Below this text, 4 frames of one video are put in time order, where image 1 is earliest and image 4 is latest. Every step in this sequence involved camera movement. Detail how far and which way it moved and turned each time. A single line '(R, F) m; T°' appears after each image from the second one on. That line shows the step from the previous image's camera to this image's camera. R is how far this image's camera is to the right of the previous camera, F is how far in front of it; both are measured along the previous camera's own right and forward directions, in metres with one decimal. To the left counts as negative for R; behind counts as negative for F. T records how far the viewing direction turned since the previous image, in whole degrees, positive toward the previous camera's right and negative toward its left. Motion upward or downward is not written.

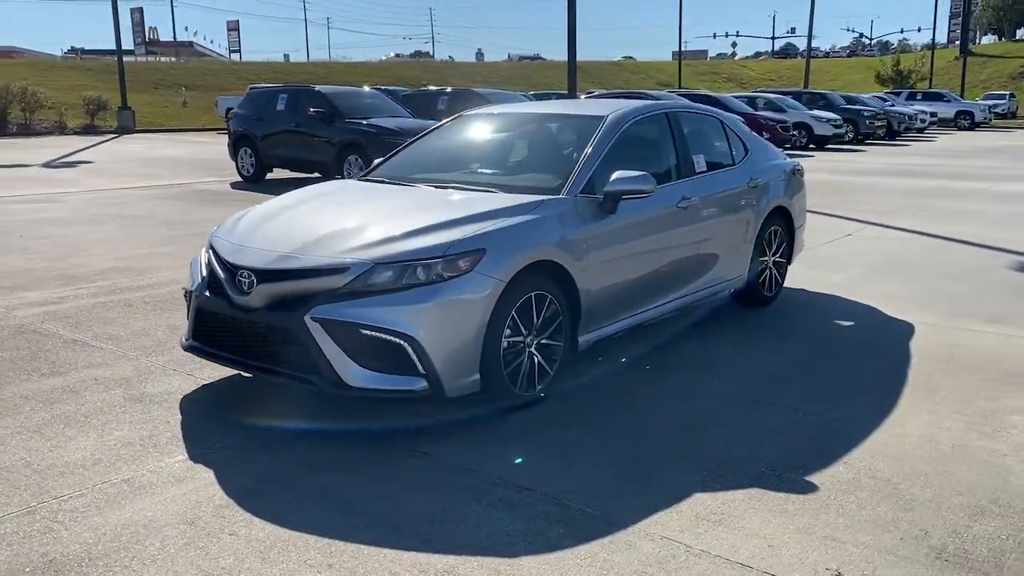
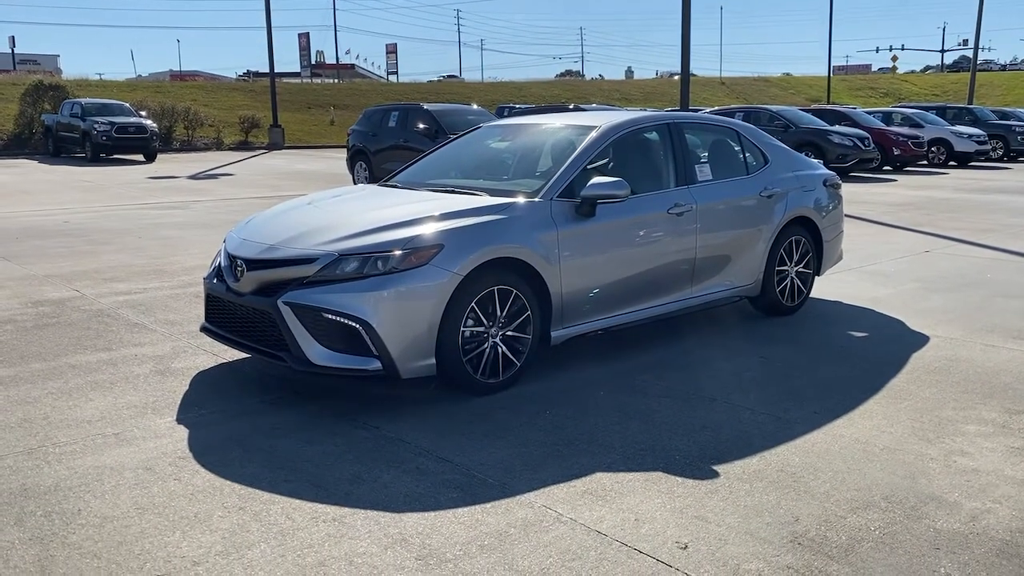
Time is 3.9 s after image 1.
(+1.1, -0.3) m; -9°
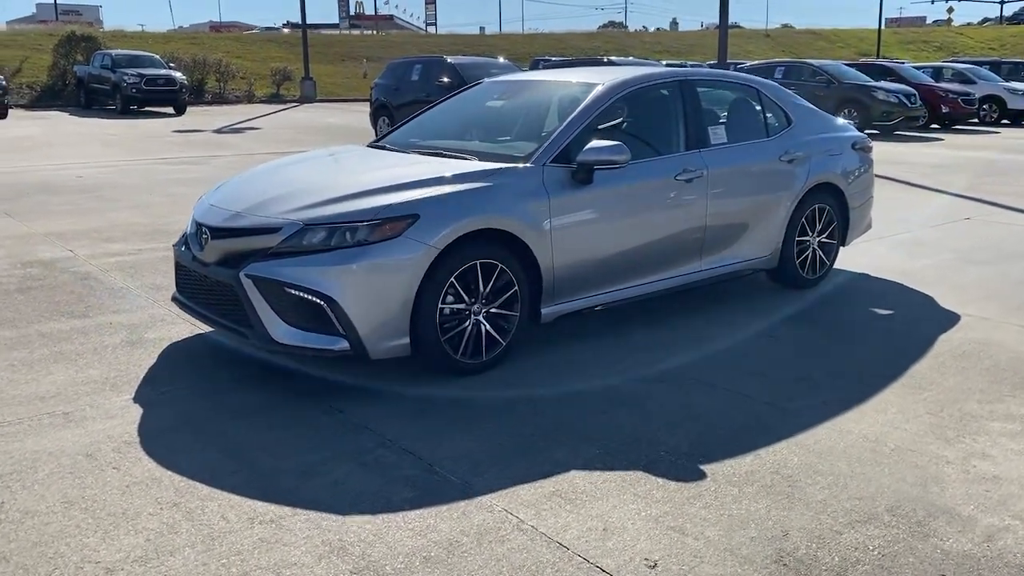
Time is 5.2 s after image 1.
(+0.3, +0.4) m; -2°
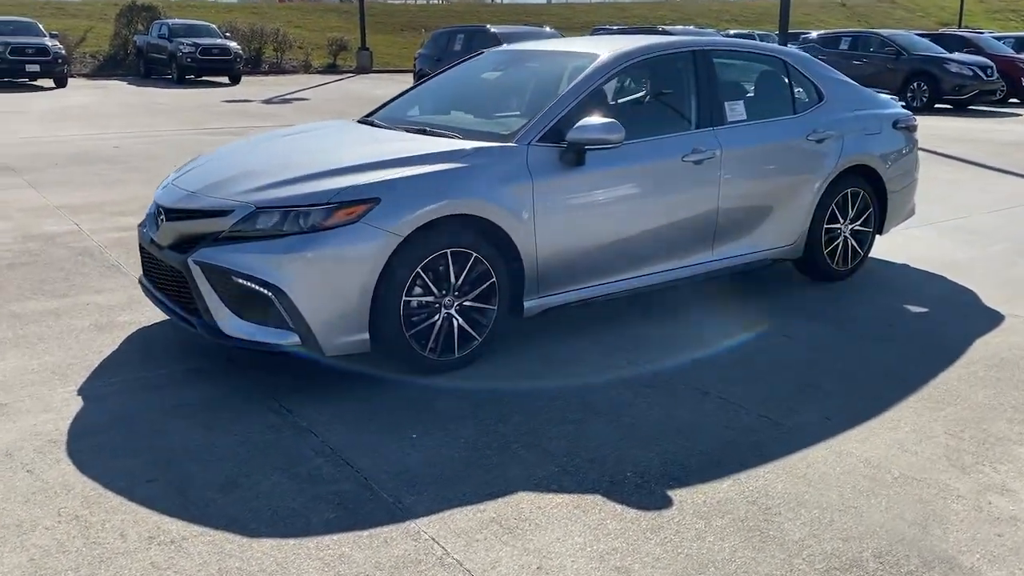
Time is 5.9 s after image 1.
(+0.4, +0.4) m; -4°
